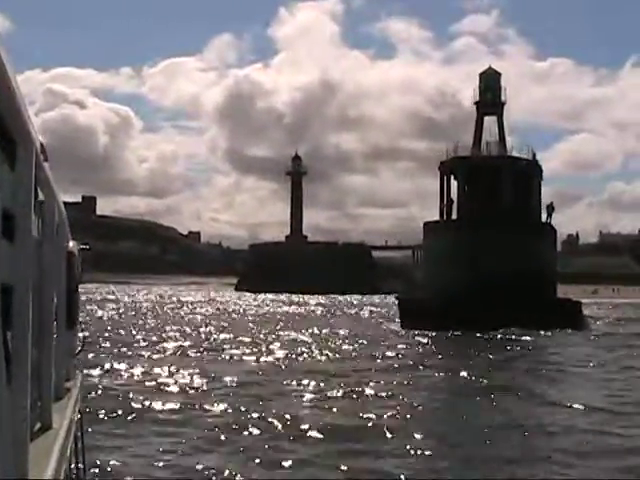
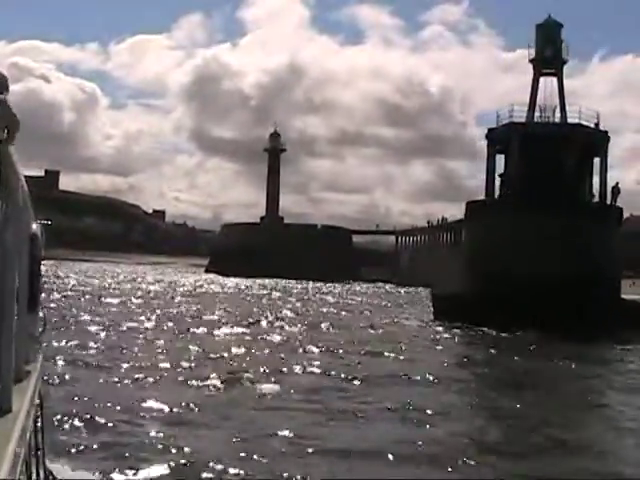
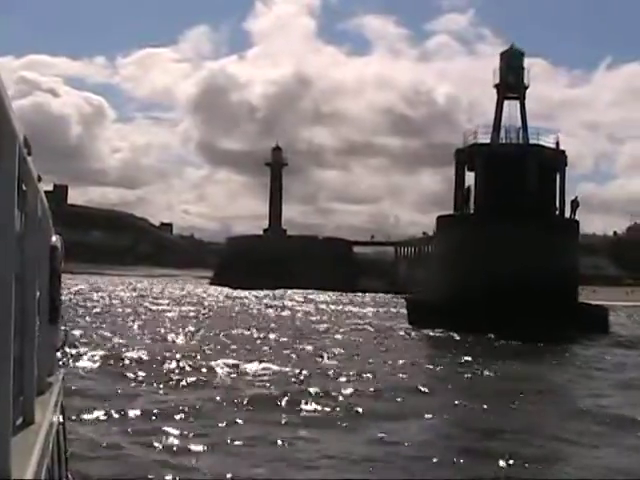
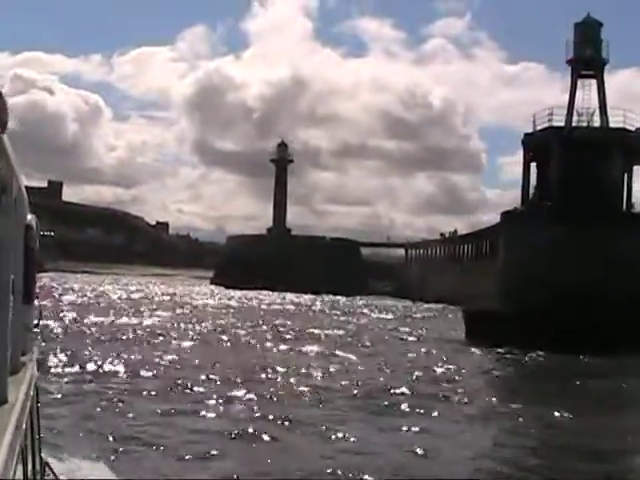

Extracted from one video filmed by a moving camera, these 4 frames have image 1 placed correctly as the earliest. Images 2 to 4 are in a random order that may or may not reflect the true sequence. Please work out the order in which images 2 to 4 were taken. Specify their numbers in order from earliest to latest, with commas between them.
3, 2, 4
